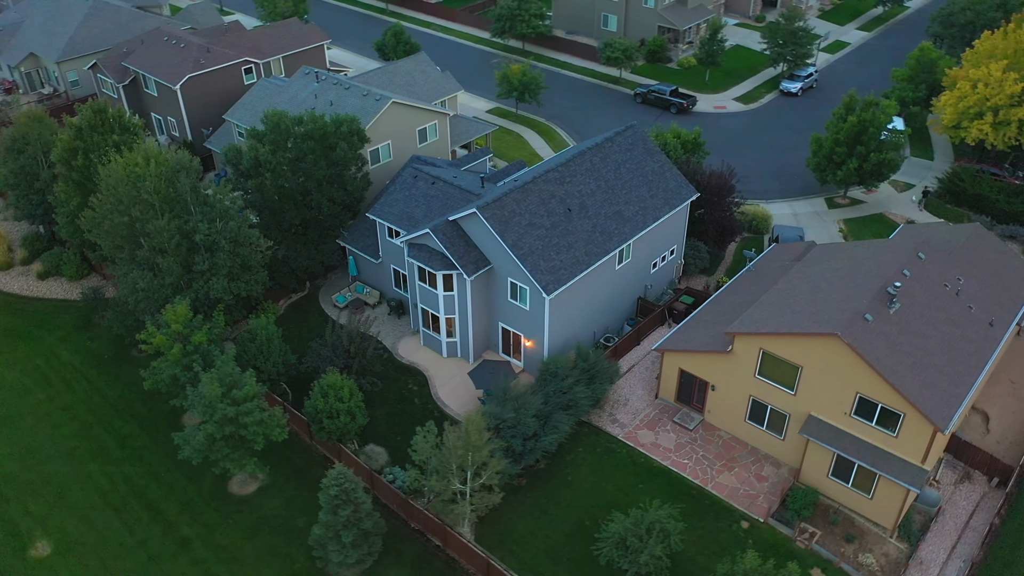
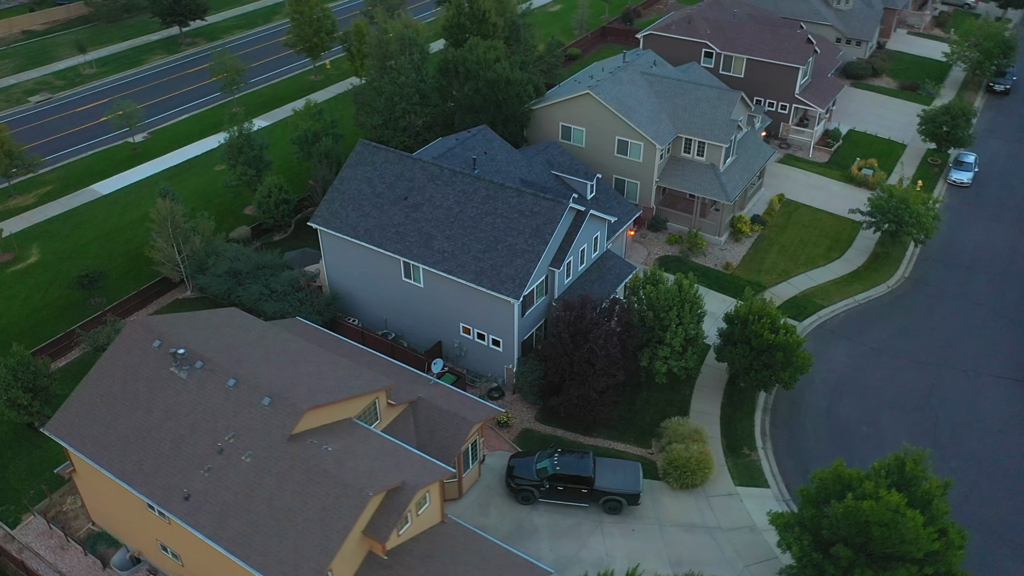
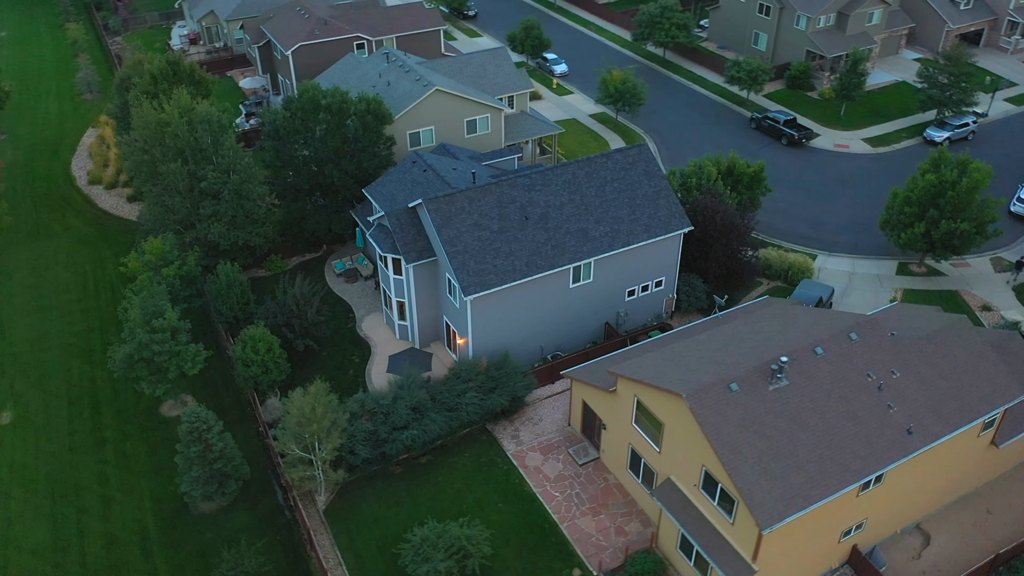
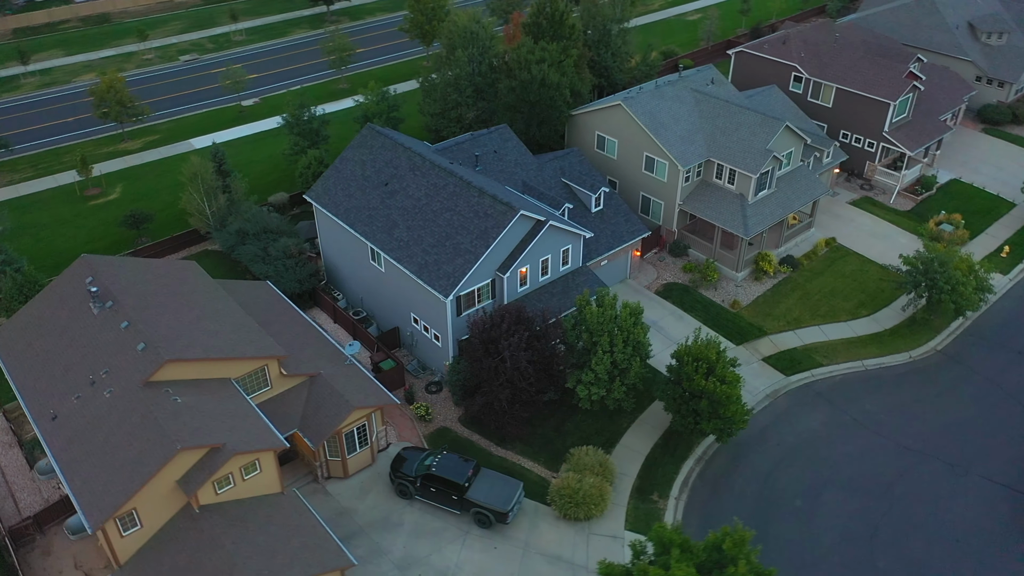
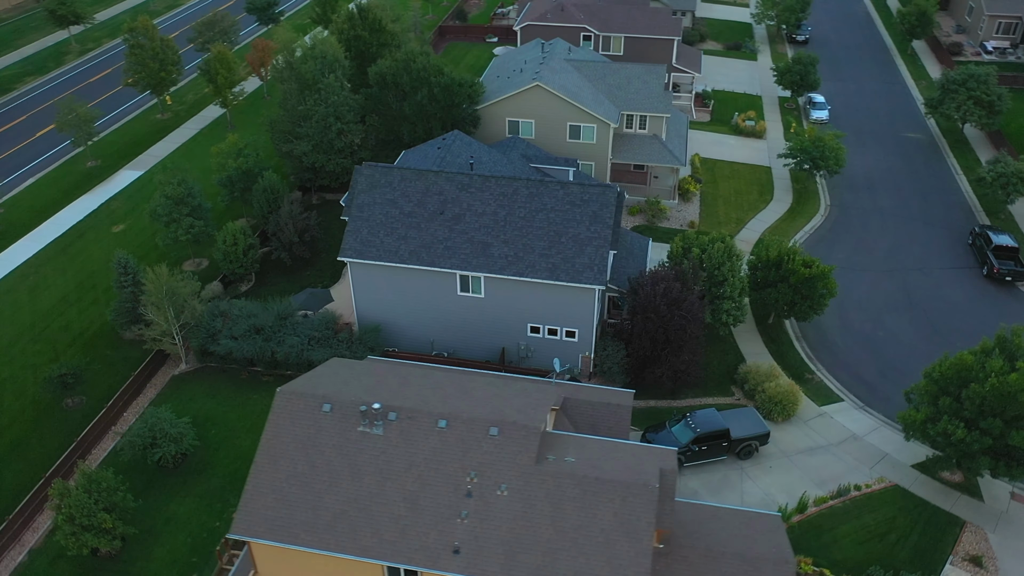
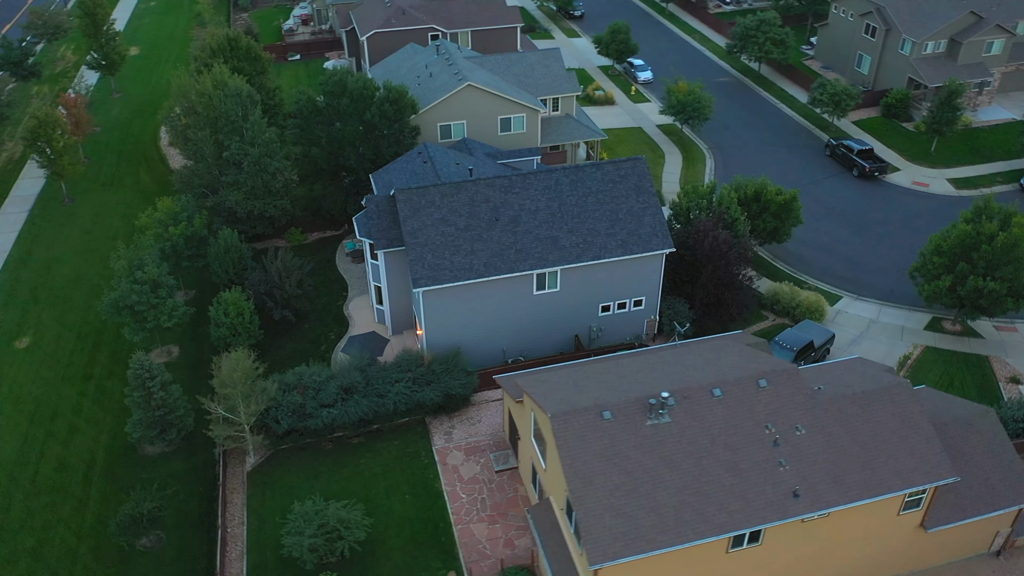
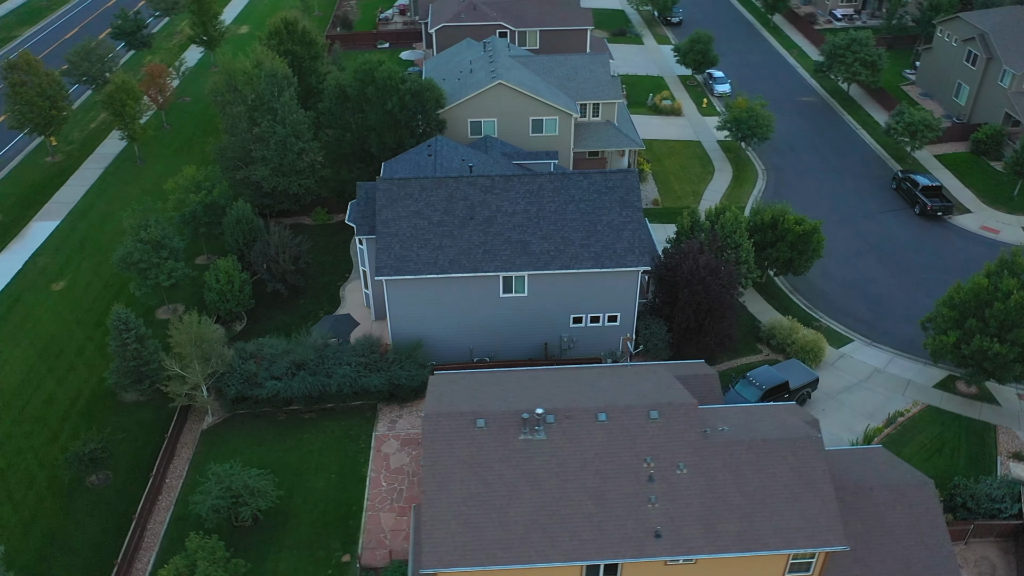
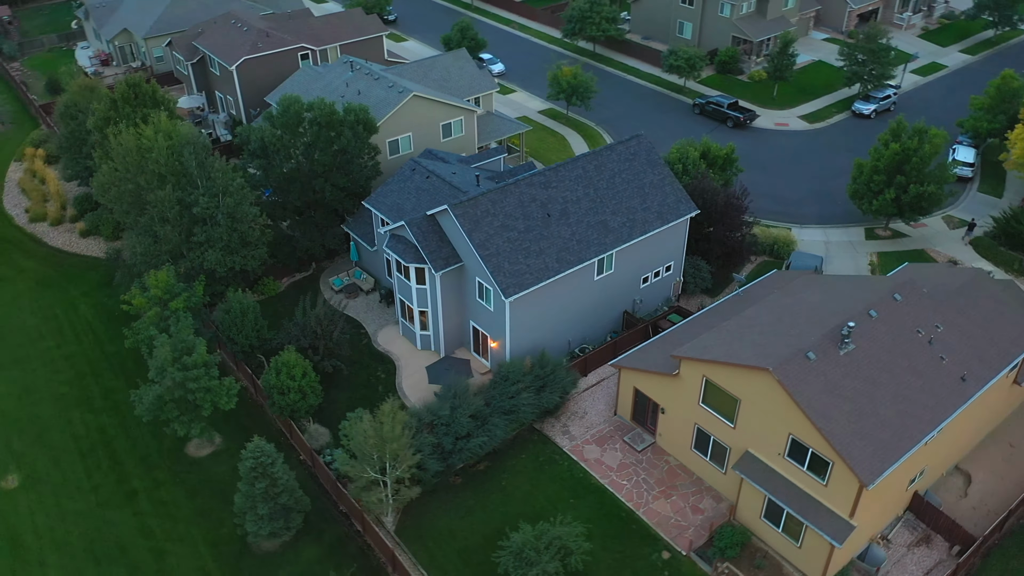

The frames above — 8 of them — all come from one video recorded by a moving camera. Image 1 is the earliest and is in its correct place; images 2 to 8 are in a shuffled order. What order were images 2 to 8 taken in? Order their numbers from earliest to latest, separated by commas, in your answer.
8, 3, 6, 7, 5, 2, 4
